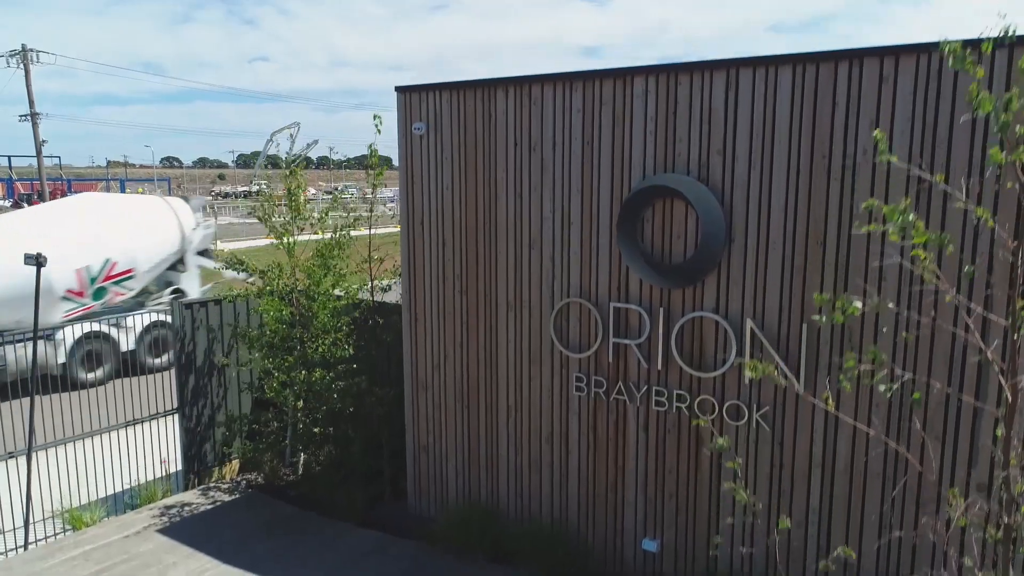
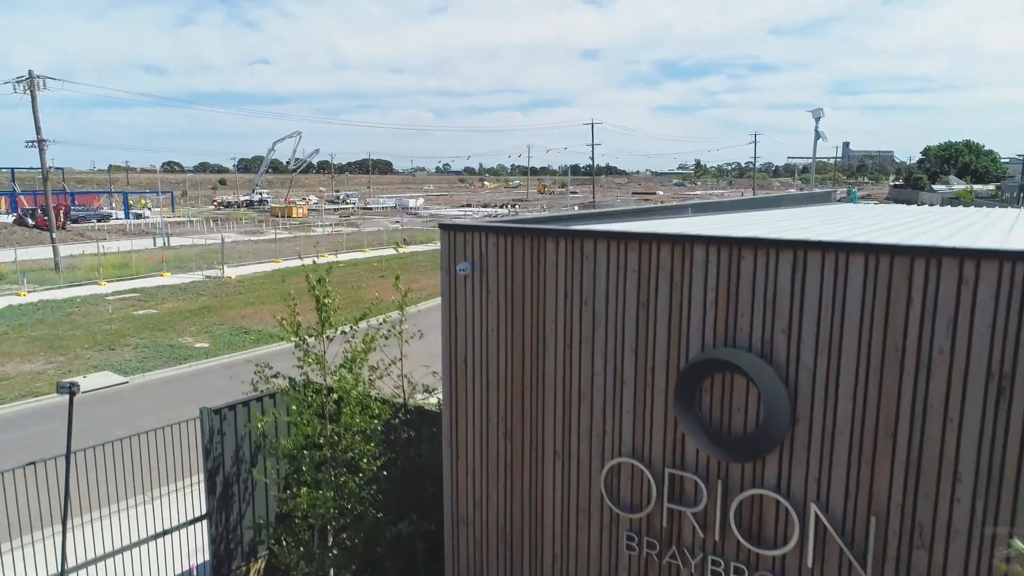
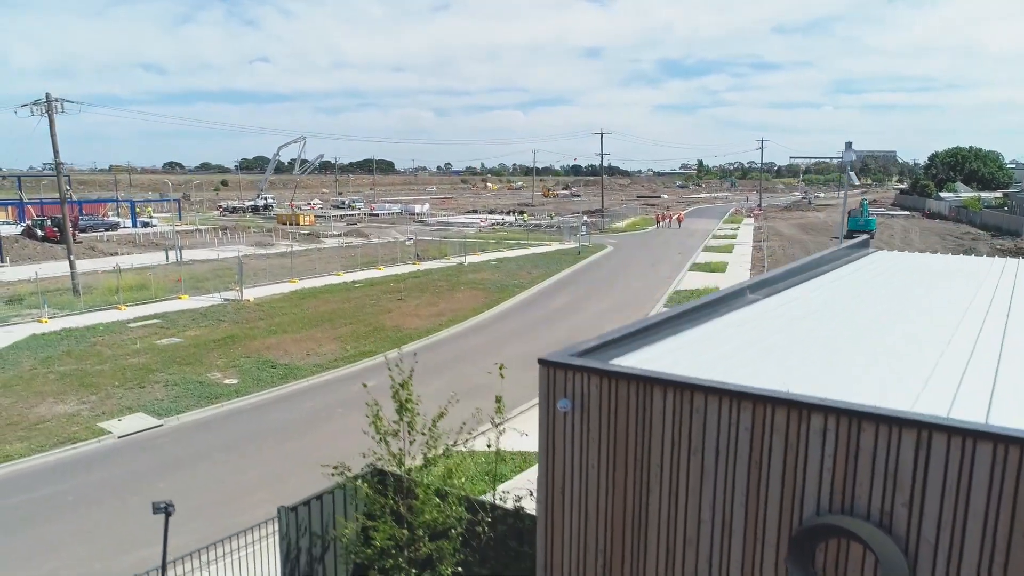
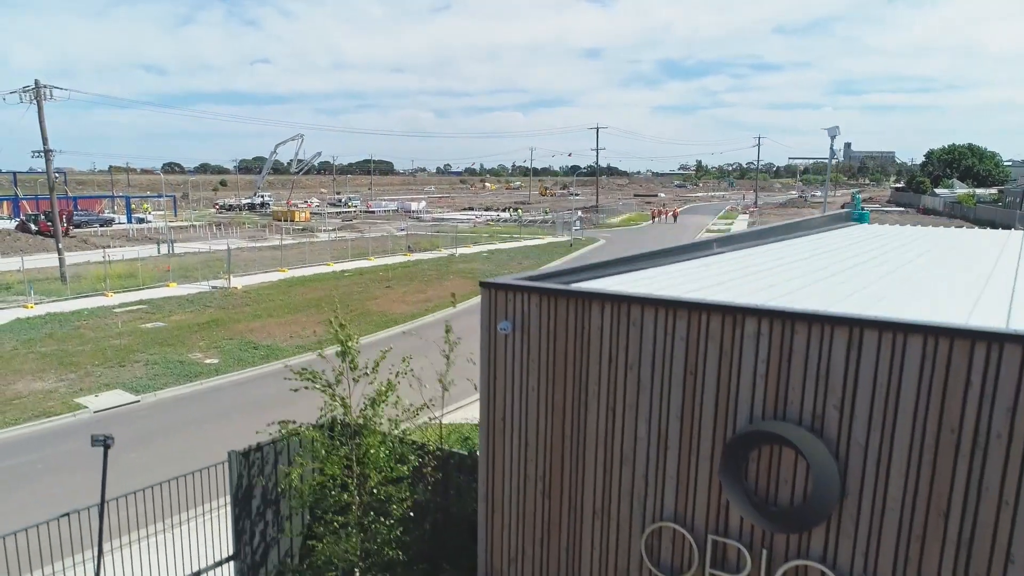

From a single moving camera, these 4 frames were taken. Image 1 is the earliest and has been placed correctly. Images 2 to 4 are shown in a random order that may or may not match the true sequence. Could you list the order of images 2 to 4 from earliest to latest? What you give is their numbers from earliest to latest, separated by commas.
2, 4, 3
